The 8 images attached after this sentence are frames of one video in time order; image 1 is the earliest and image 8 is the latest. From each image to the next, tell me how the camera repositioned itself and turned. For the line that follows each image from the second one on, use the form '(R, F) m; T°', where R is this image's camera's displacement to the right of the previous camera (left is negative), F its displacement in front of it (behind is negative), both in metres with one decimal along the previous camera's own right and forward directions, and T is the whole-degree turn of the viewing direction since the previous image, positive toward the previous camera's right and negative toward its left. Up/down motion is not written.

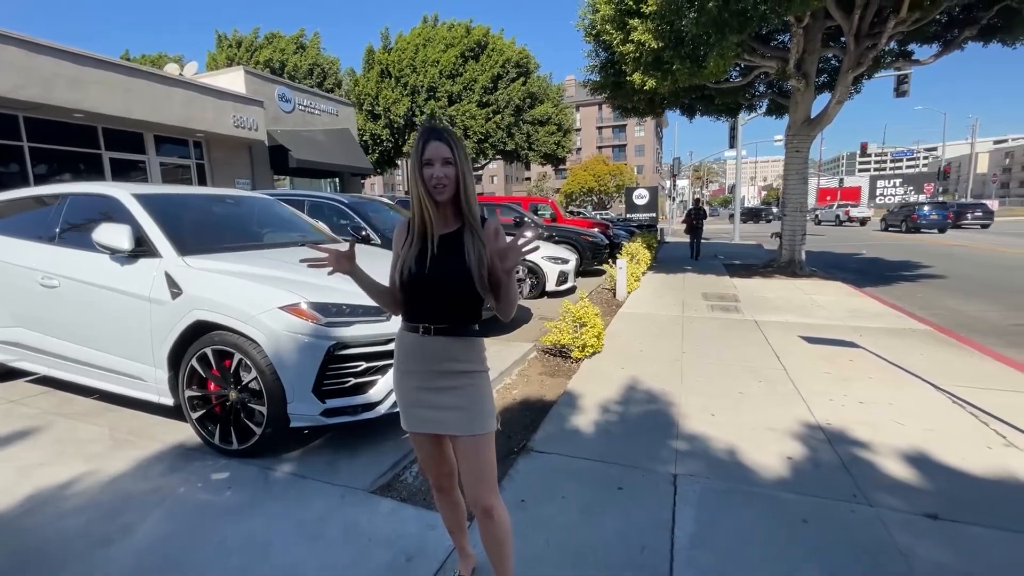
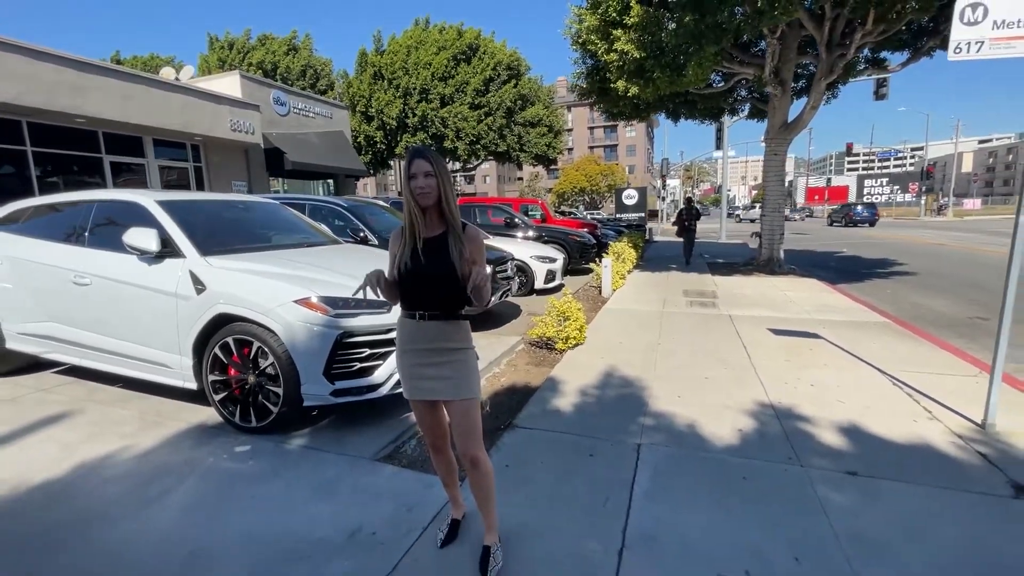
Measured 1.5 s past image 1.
(+0.1, -0.5) m; +1°
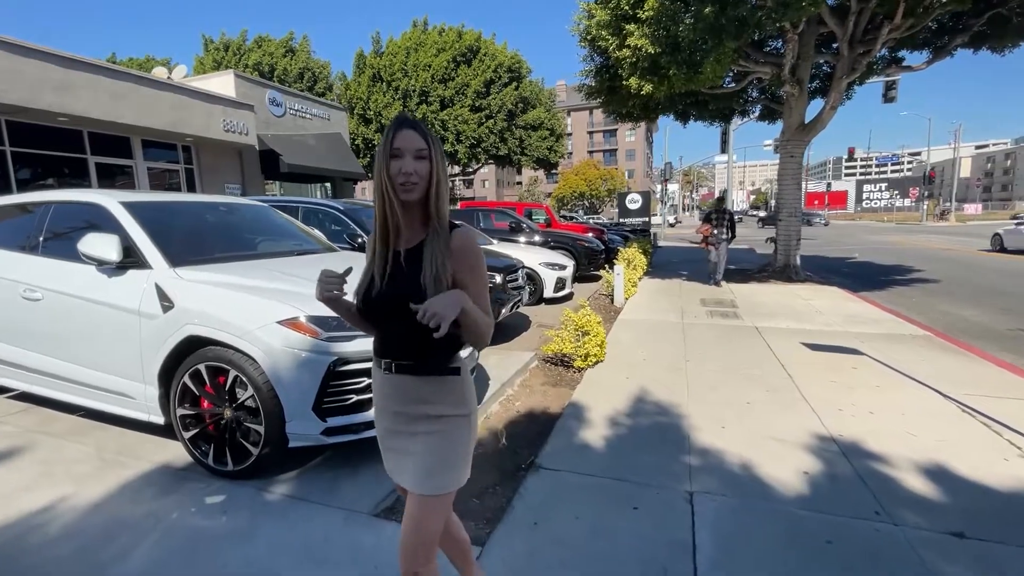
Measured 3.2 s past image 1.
(-0.2, +0.6) m; 0°
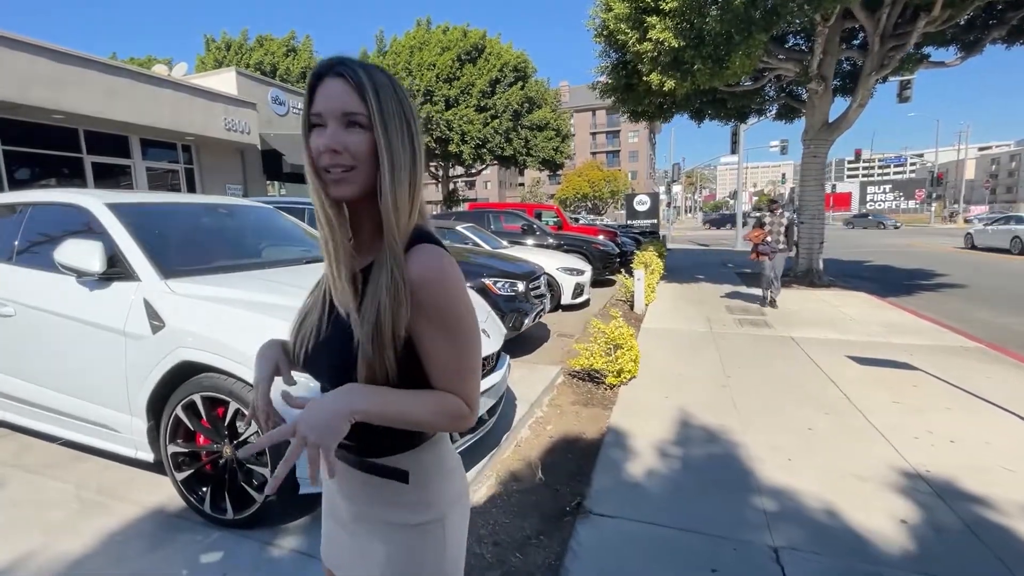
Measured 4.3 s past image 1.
(-0.3, +0.5) m; 0°
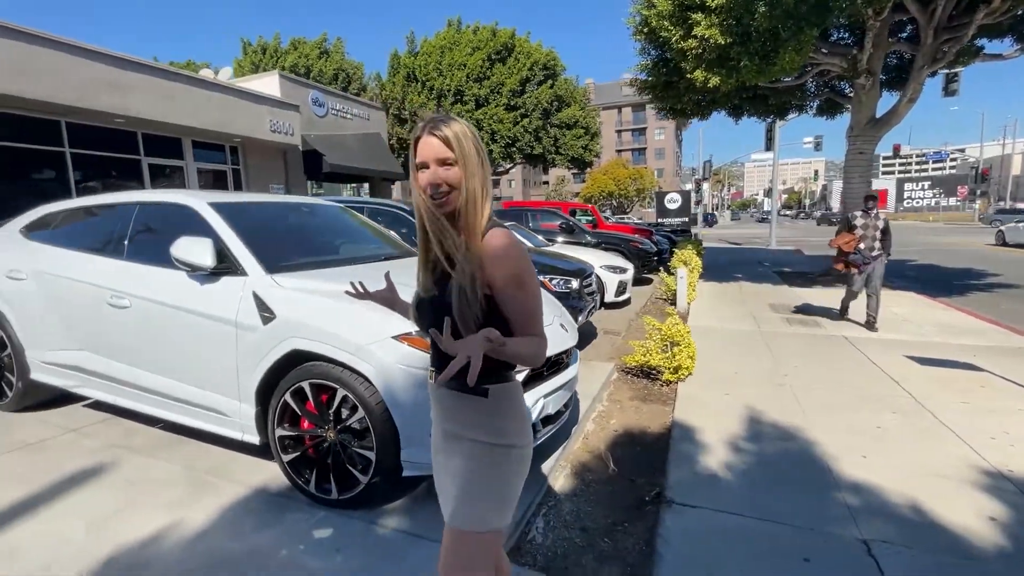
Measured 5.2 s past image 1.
(-0.4, -0.1) m; -3°
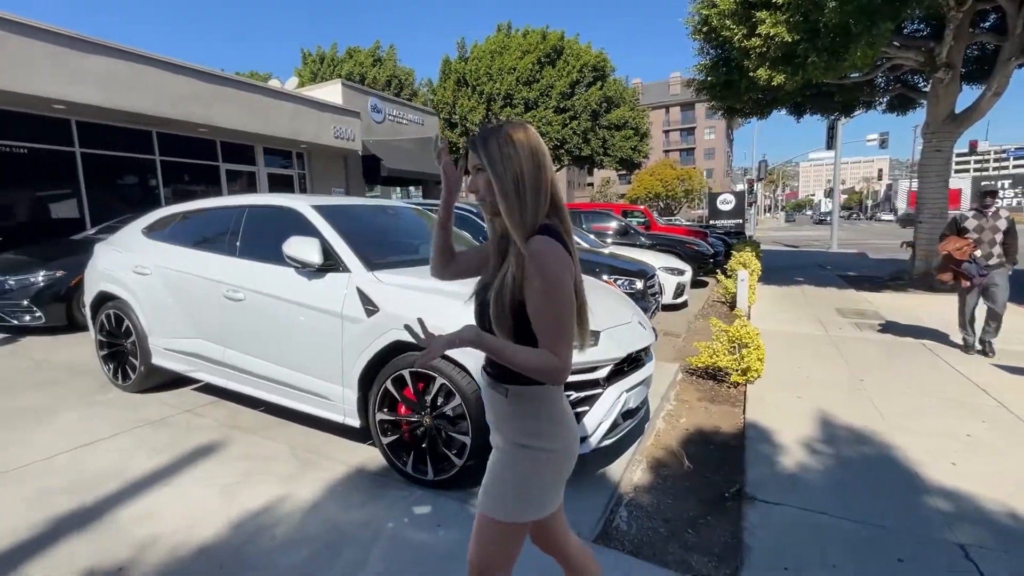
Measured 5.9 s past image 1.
(-0.3, -0.2) m; -5°
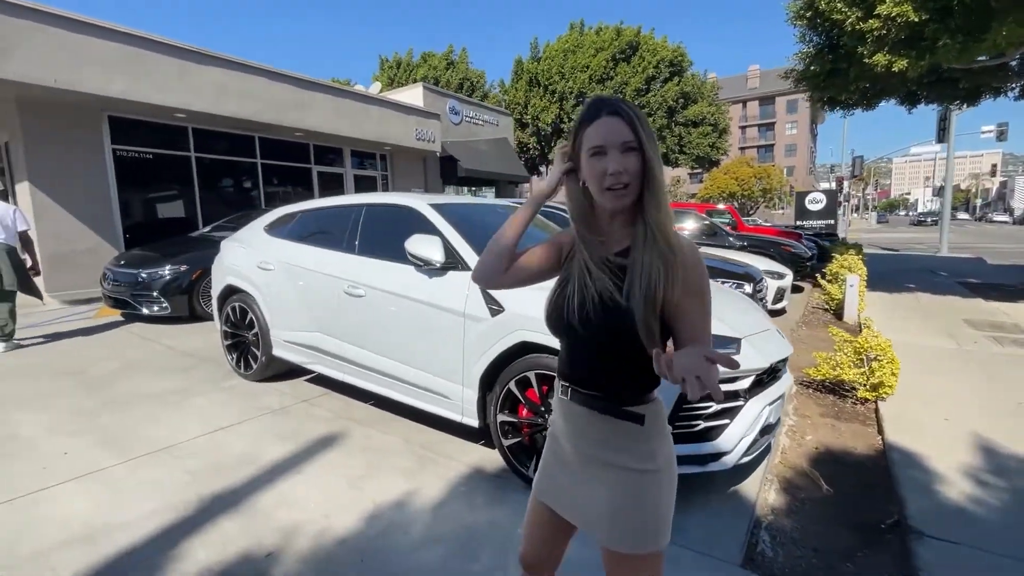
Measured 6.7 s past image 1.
(-0.4, +0.1) m; -7°
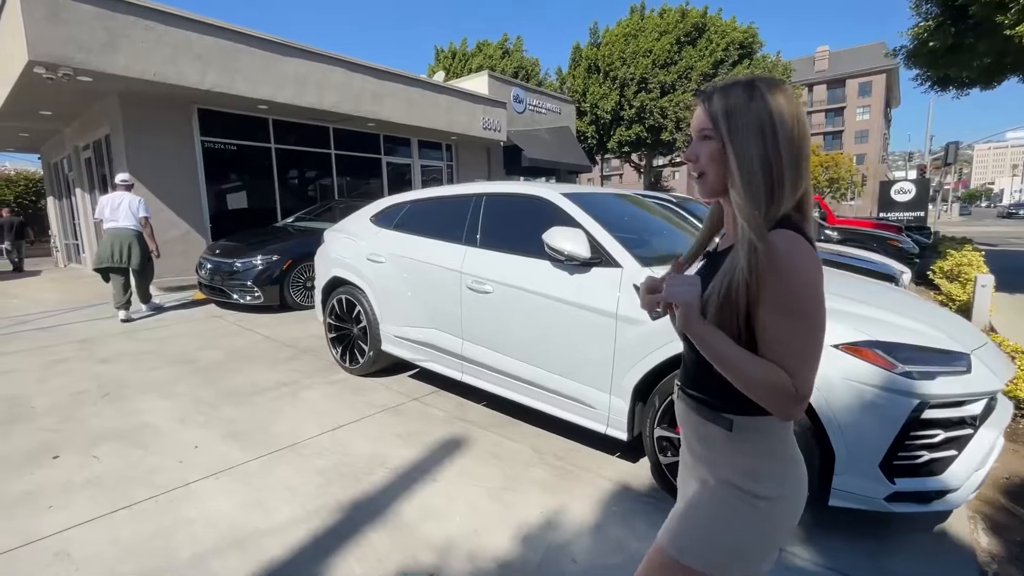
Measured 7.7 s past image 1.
(-0.7, +0.3) m; -5°
